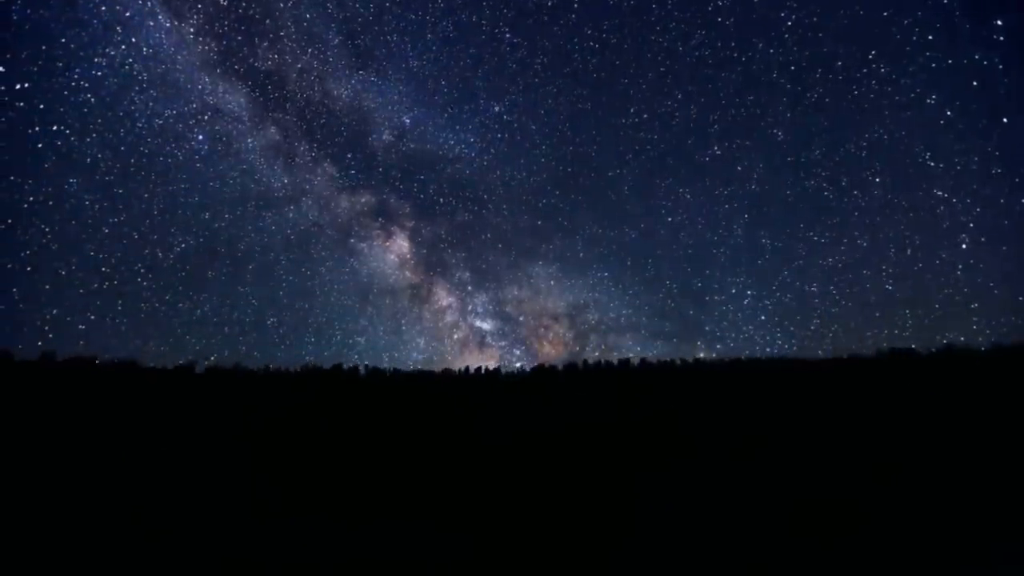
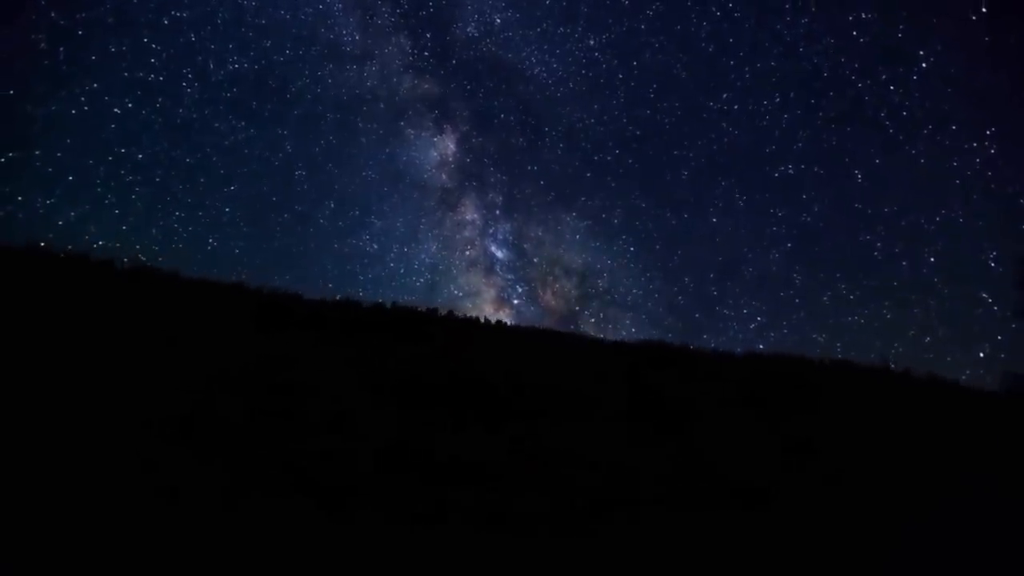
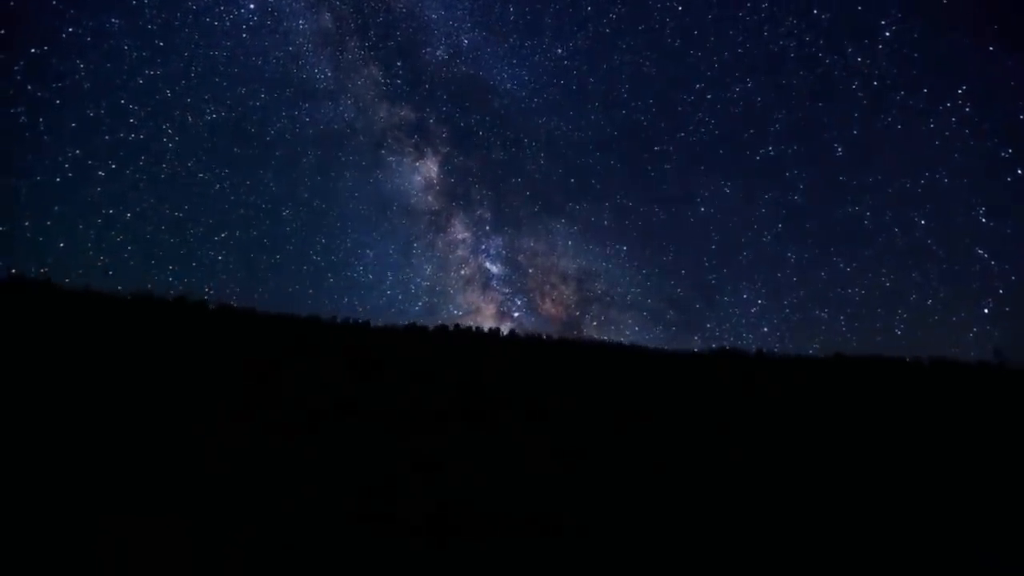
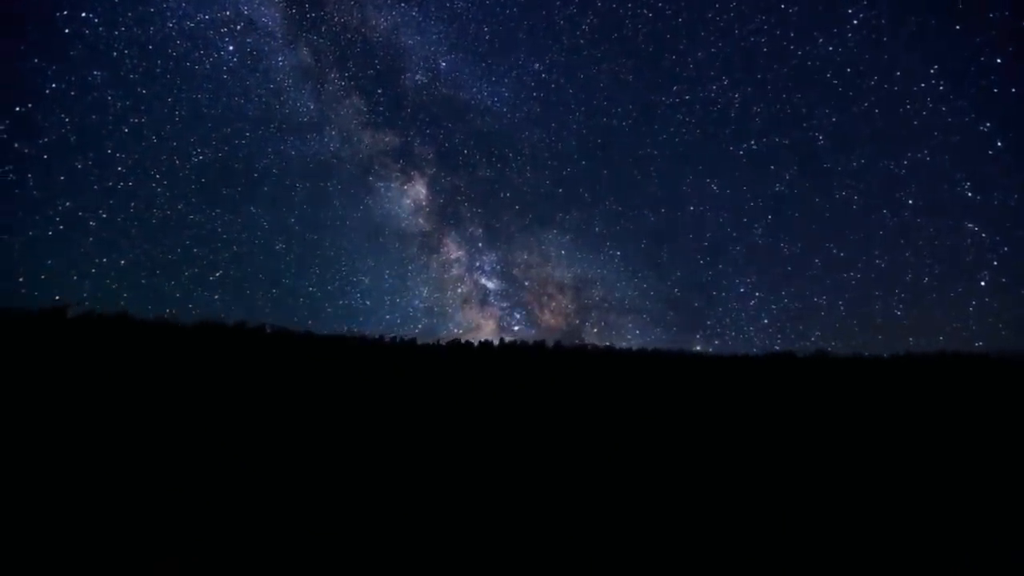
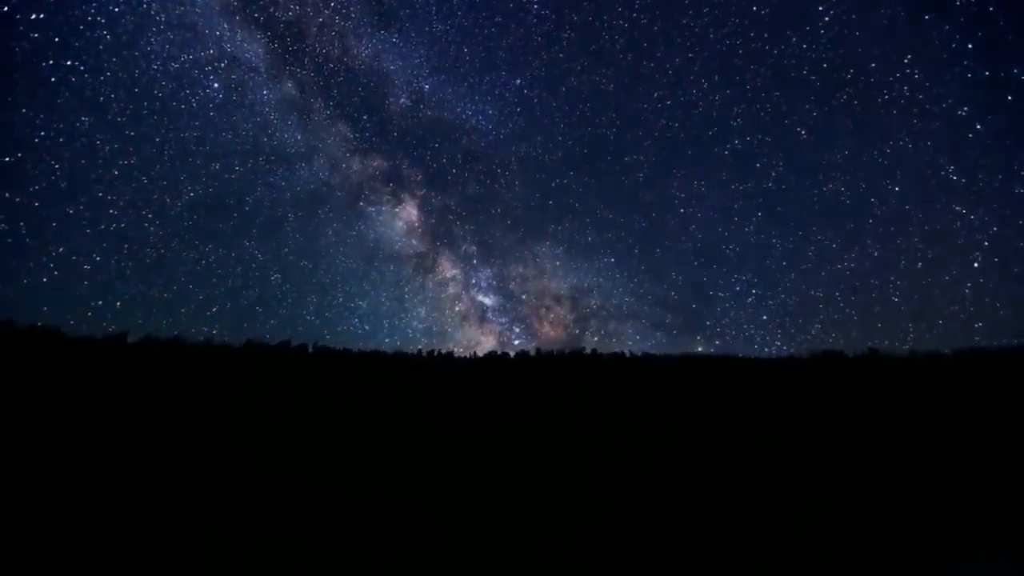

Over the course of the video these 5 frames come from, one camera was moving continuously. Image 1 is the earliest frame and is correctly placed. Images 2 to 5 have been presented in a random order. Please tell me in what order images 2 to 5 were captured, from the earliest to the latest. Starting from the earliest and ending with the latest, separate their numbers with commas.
5, 4, 3, 2
